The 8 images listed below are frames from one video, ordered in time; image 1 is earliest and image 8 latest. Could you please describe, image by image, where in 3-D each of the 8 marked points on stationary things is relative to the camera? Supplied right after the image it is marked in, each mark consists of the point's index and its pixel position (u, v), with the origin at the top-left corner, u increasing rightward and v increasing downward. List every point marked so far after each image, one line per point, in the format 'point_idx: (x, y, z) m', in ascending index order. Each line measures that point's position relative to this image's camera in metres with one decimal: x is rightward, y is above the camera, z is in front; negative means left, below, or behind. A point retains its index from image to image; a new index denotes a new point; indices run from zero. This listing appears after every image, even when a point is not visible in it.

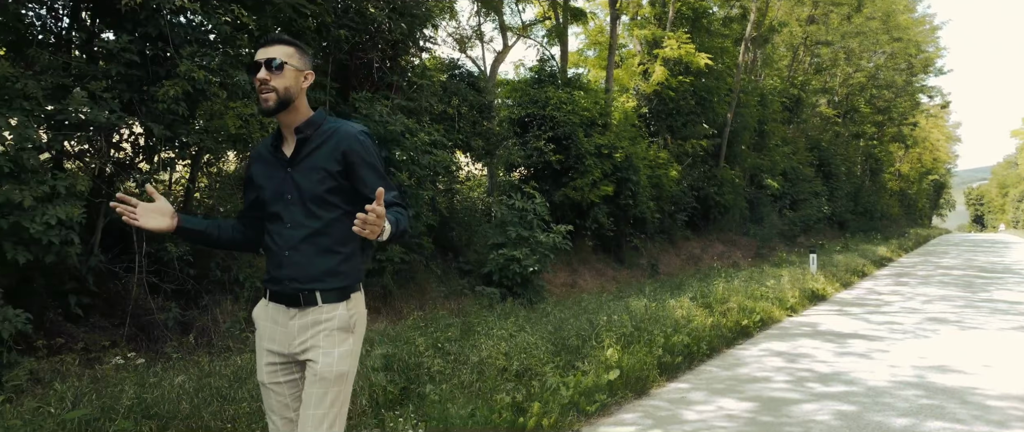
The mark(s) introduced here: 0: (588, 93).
0: (+1.5, +2.4, +12.9) m
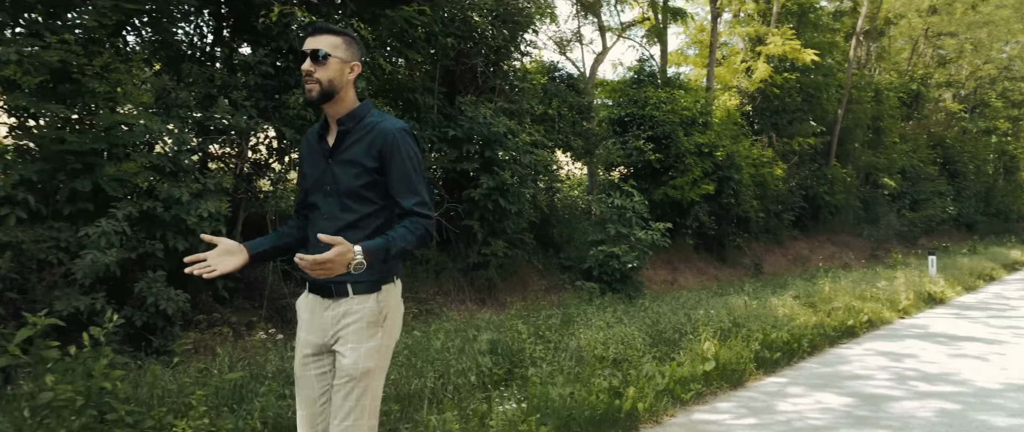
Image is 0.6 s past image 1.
0: (+3.5, +2.4, +12.8) m
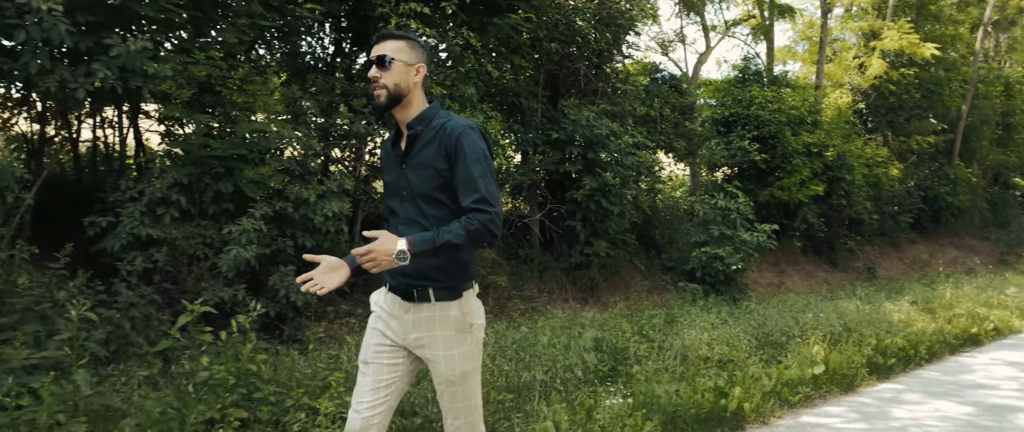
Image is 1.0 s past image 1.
0: (+5.4, +2.4, +12.4) m
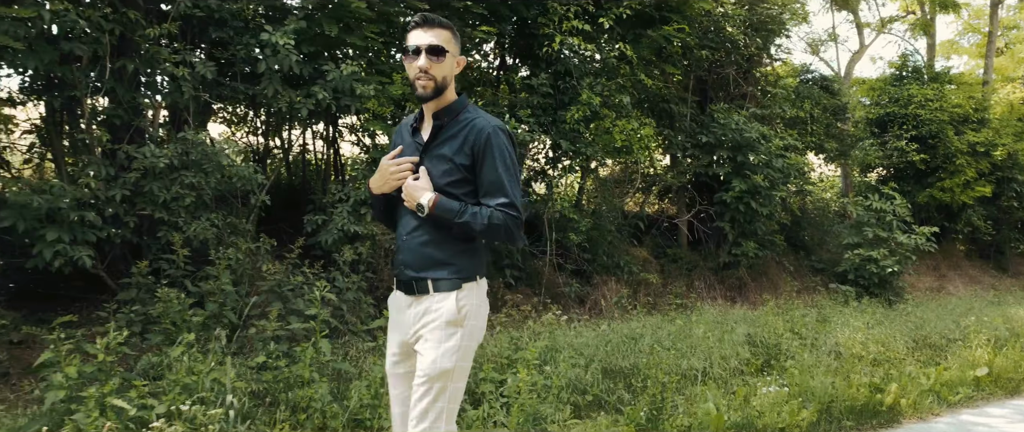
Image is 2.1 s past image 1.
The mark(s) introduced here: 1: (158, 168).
0: (+8.0, +2.3, +11.7) m
1: (-2.8, +0.4, +5.1) m
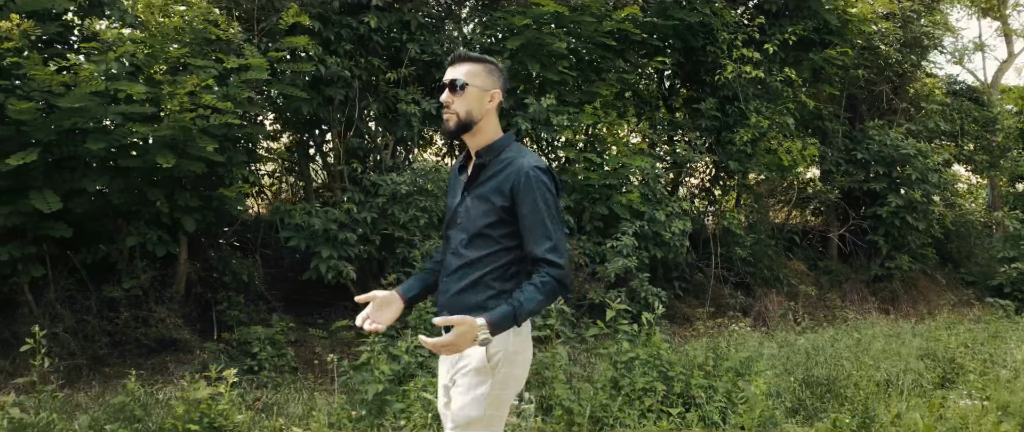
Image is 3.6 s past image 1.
0: (+10.4, +2.2, +11.3) m
1: (-1.0, +0.2, +6.0) m
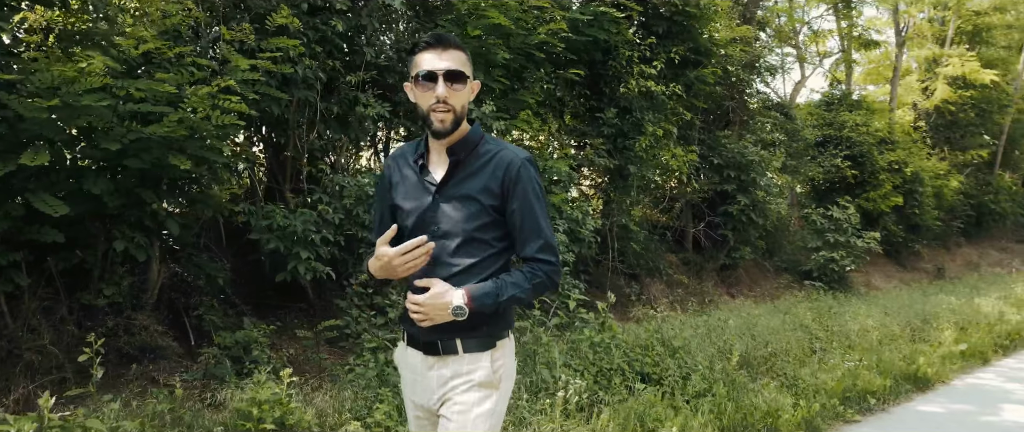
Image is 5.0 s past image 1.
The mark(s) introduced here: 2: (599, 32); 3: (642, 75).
0: (+8.1, +2.3, +14.5) m
1: (-1.4, +0.2, +6.2) m
2: (+1.2, +2.4, +8.7) m
3: (+1.8, +1.9, +9.2) m
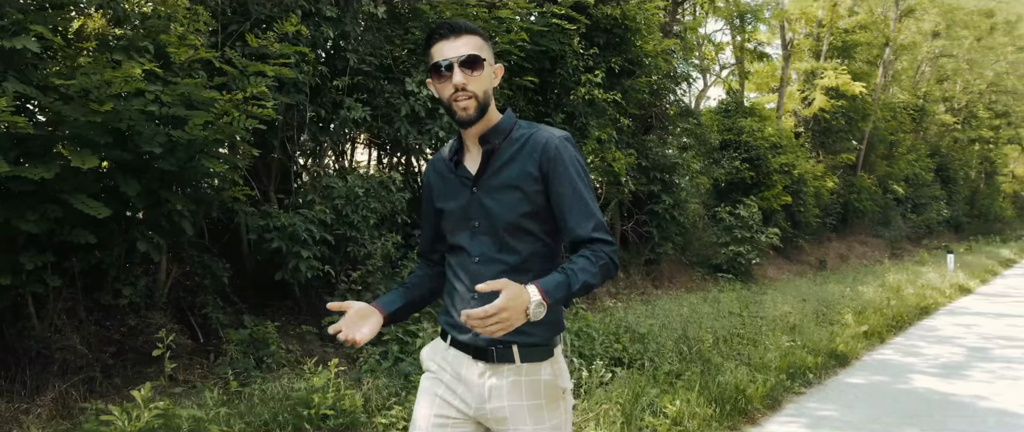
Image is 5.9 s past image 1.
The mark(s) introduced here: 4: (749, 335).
0: (+6.5, +2.3, +16.1) m
1: (-1.5, +0.2, +6.4) m
2: (+0.6, +2.4, +9.3) m
3: (+1.1, +2.0, +10.0) m
4: (+2.6, -1.4, +7.5) m
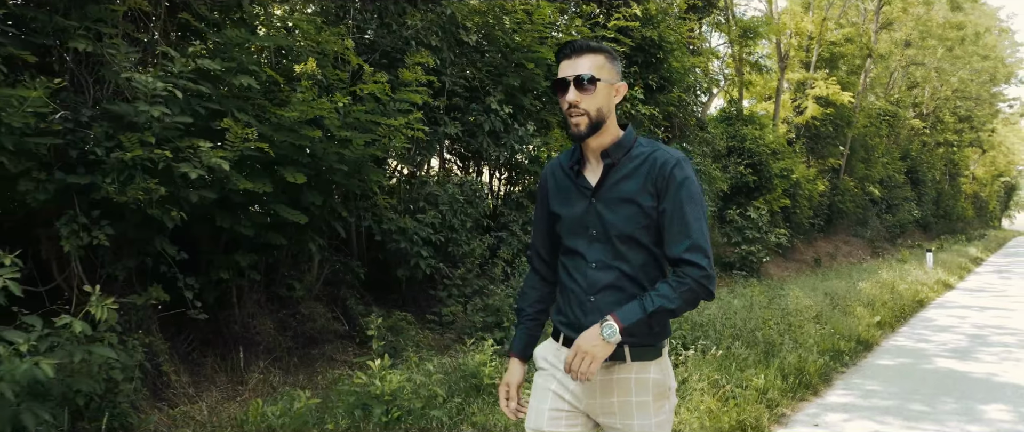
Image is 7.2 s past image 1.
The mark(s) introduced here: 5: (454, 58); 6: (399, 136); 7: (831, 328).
0: (+7.0, +2.3, +17.3) m
1: (-0.6, +0.2, +7.3) m
2: (+1.4, +2.4, +10.3) m
3: (+1.9, +1.9, +10.9) m
4: (+3.5, -1.5, +8.6) m
5: (-0.7, +1.9, +7.8) m
6: (-1.0, +0.7, +5.7) m
7: (+4.0, -1.4, +8.6) m
